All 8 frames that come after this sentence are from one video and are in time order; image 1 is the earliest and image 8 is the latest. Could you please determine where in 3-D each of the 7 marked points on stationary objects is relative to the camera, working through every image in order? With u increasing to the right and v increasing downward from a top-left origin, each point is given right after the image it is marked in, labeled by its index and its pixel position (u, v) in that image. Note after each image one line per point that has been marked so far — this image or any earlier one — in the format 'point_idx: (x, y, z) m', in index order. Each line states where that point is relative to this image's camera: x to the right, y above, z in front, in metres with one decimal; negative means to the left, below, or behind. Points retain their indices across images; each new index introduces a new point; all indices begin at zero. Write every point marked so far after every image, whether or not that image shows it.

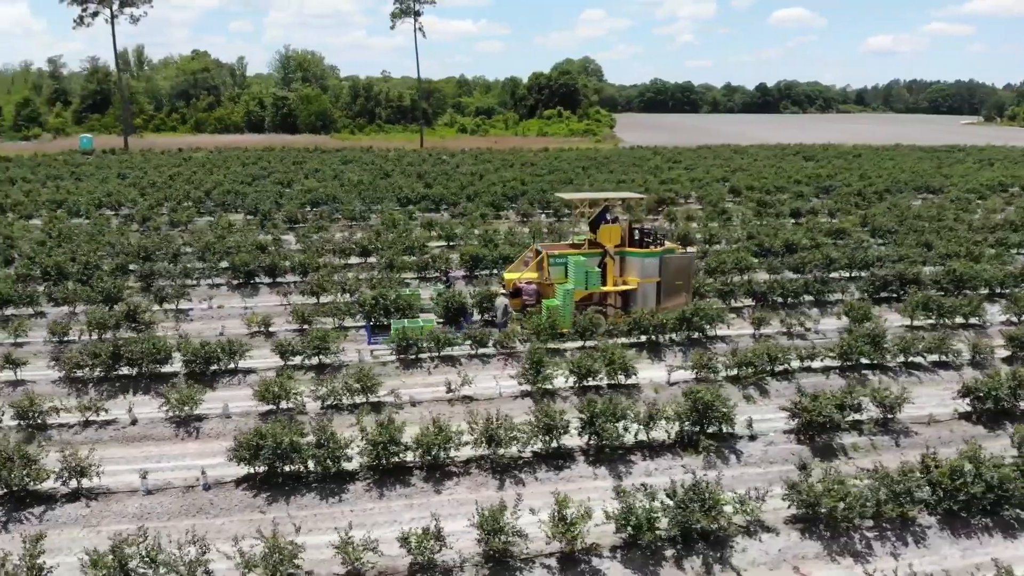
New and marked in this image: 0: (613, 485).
0: (+1.5, -2.7, +11.7) m
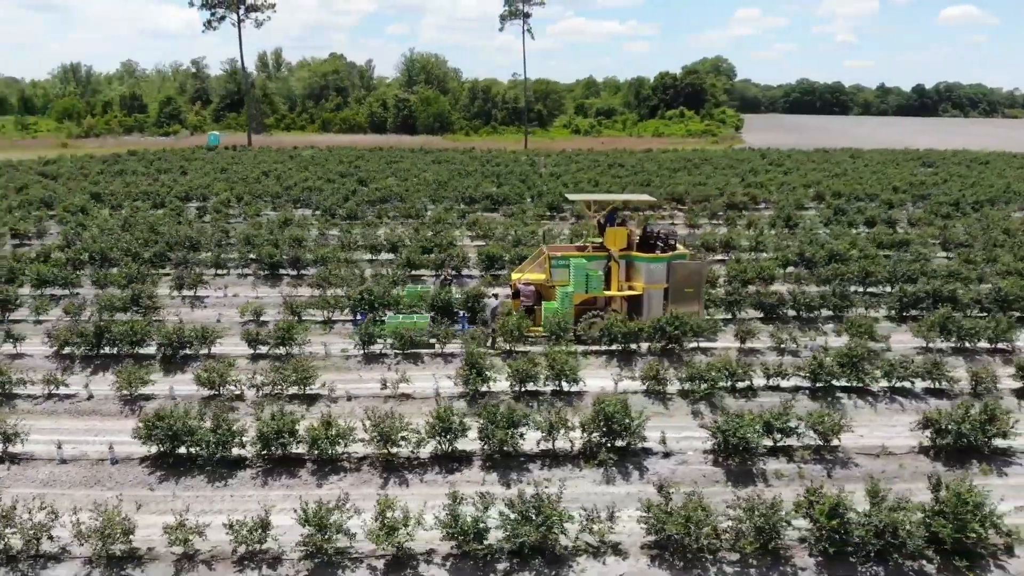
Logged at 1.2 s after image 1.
0: (-0.1, -2.7, +11.4) m
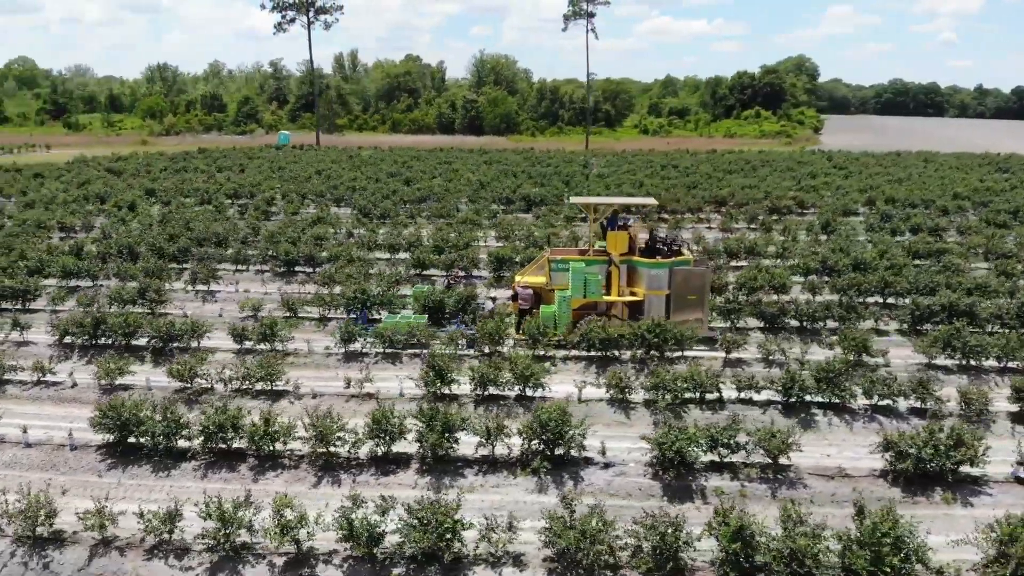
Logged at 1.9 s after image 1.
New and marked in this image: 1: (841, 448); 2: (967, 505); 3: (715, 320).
0: (-1.1, -2.8, +11.3) m
1: (+4.9, -2.4, +12.8) m
2: (+5.9, -2.8, +11.1) m
3: (+4.3, -0.7, +18.3) m
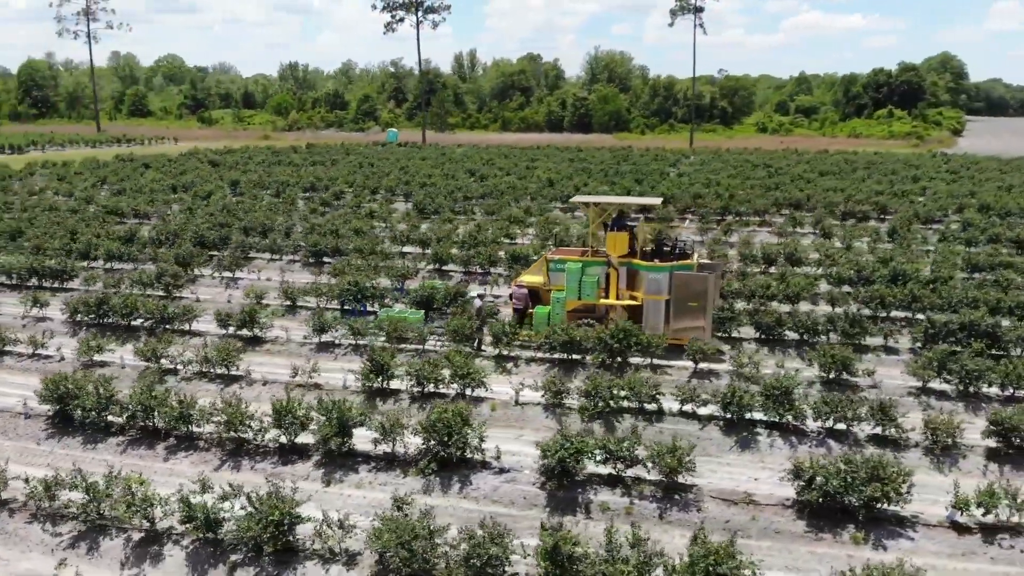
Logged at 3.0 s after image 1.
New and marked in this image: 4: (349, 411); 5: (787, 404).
0: (-2.6, -2.7, +11.4) m
1: (+3.5, -2.5, +11.8) m
2: (+4.2, -3.0, +10.0) m
3: (+4.0, -0.8, +17.3) m
4: (-2.3, -1.7, +12.0) m
5: (+4.1, -1.7, +12.8) m
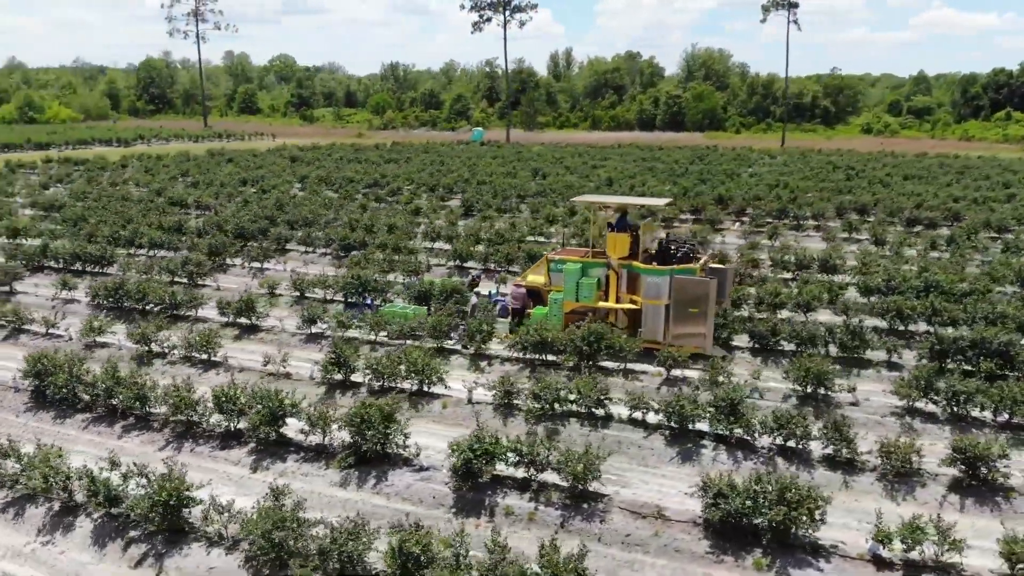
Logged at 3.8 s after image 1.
0: (-3.7, -2.5, +11.7) m
1: (+2.4, -2.6, +11.2) m
2: (+2.9, -3.1, +9.3) m
3: (+3.7, -0.9, +16.6) m
4: (-3.3, -1.6, +12.2) m
5: (+3.2, -1.8, +12.1) m
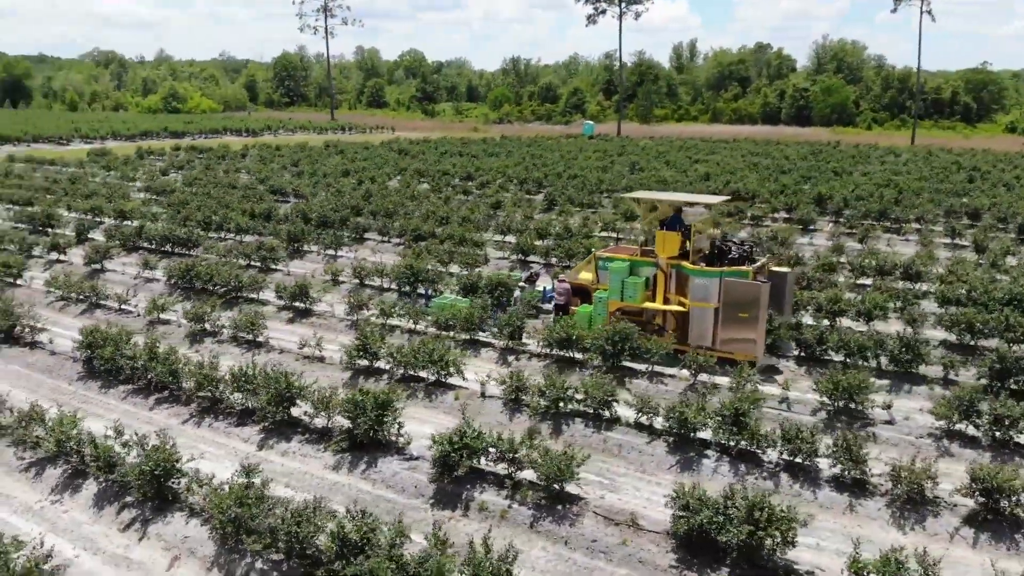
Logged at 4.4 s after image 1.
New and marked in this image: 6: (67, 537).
0: (-3.8, -2.3, +12.2) m
1: (+2.2, -2.6, +10.7) m
2: (+2.3, -3.1, +8.8) m
3: (+4.4, -1.0, +15.9) m
4: (-3.2, -1.4, +12.7) m
5: (+3.1, -1.9, +11.5) m
6: (-5.3, -3.0, +10.3) m
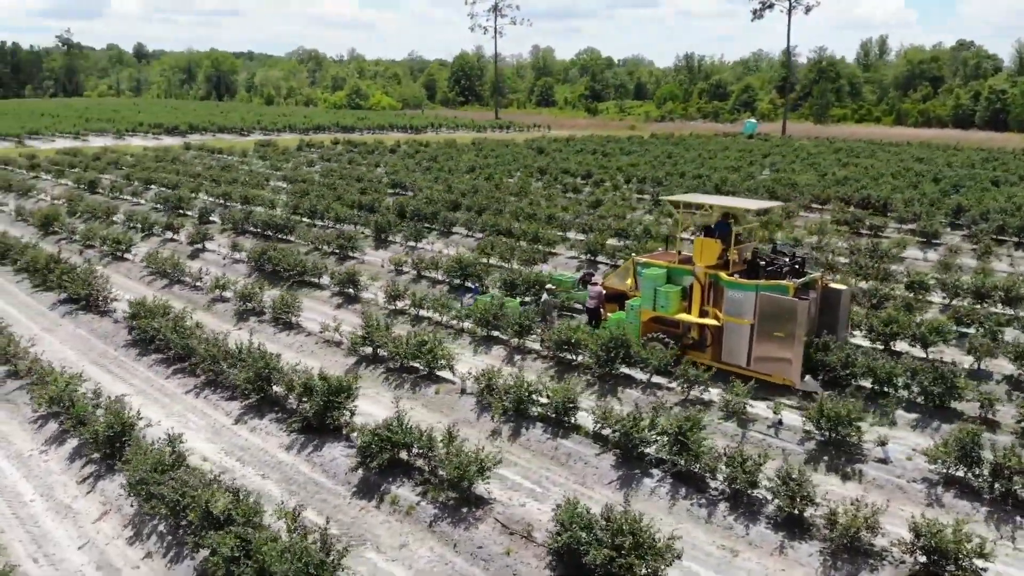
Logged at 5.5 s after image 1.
0: (-4.4, -2.0, +12.9) m
1: (+1.1, -2.7, +10.1) m
2: (+0.7, -3.2, +8.3) m
3: (+4.5, -1.2, +14.6) m
4: (-3.7, -1.2, +13.2) m
5: (+2.2, -2.0, +10.7) m
6: (-6.4, -2.6, +11.4) m
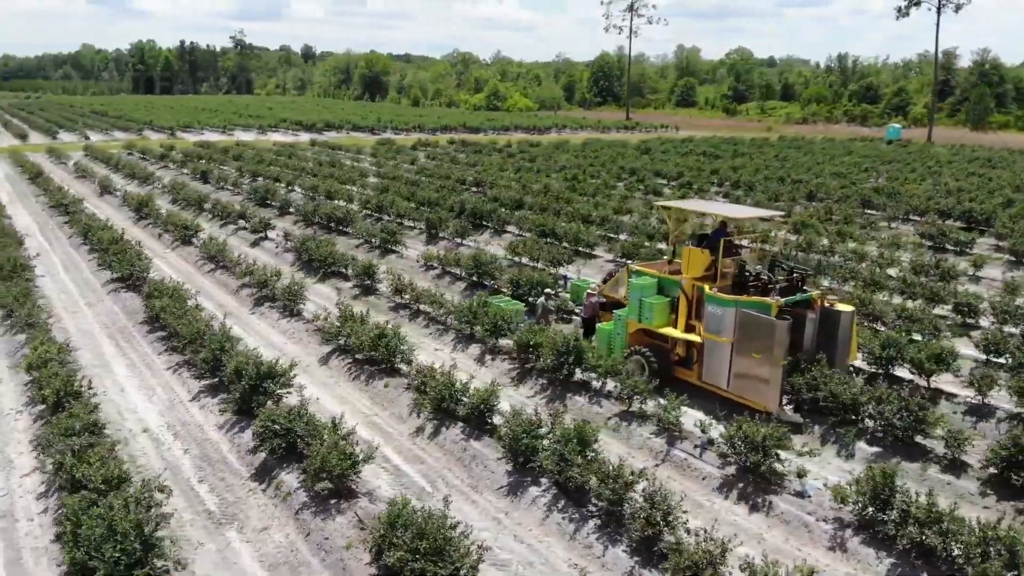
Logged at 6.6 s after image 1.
0: (-5.3, -1.8, +13.7) m
1: (-0.5, -2.7, +9.9) m
2: (-1.2, -3.2, +8.1) m
3: (+3.8, -1.4, +13.6) m
4: (-4.5, -0.9, +13.8) m
5: (+0.7, -2.0, +10.2) m
6: (-7.6, -2.2, +12.6) m
